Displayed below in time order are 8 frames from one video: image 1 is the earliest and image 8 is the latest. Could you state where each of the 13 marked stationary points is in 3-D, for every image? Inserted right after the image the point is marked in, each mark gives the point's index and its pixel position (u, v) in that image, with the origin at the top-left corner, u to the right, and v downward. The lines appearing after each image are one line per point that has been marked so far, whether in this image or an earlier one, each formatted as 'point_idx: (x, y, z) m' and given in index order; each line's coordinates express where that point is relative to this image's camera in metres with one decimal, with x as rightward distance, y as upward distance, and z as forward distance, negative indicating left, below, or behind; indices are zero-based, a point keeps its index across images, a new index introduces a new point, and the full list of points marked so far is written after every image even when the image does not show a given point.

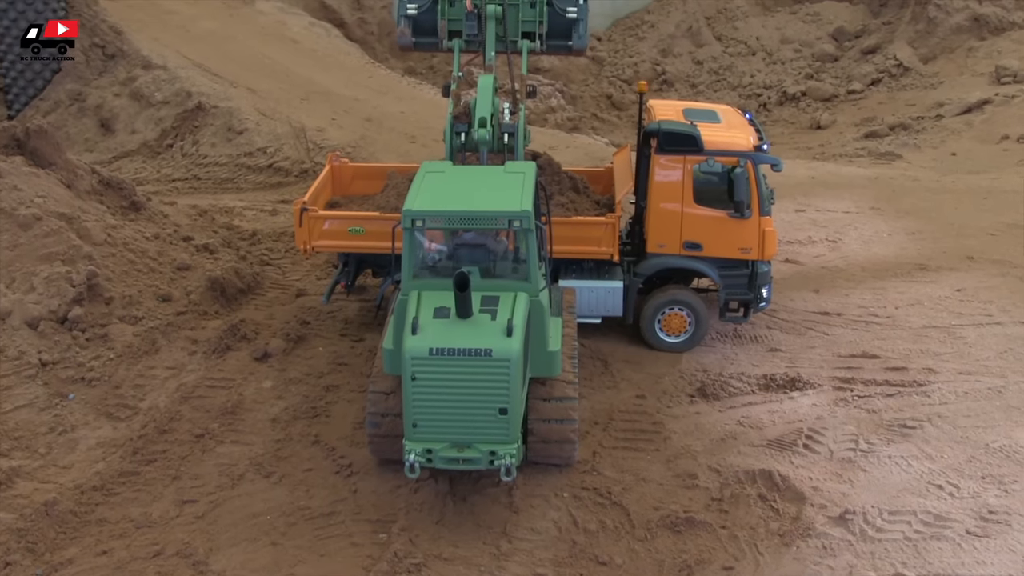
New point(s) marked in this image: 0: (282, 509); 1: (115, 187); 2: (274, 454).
0: (-1.5, -1.3, +6.4) m
1: (-3.6, +0.7, +9.7) m
2: (-1.7, -1.1, +7.0) m
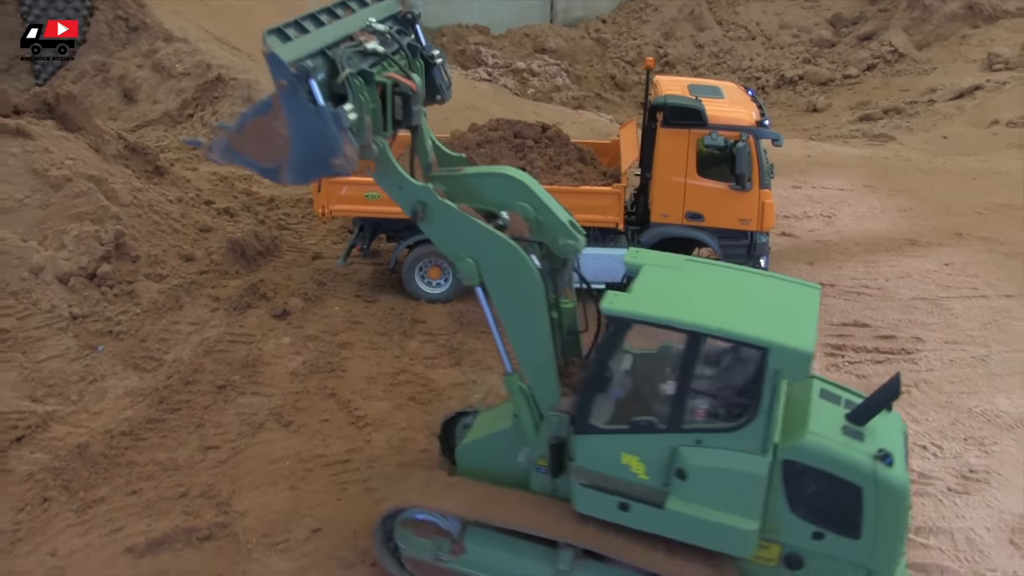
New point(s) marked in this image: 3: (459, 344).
0: (-1.5, -1.1, +6.9) m
1: (-3.5, +1.2, +10.1) m
2: (-1.6, -0.8, +7.5) m
3: (-0.5, -0.5, +8.7) m
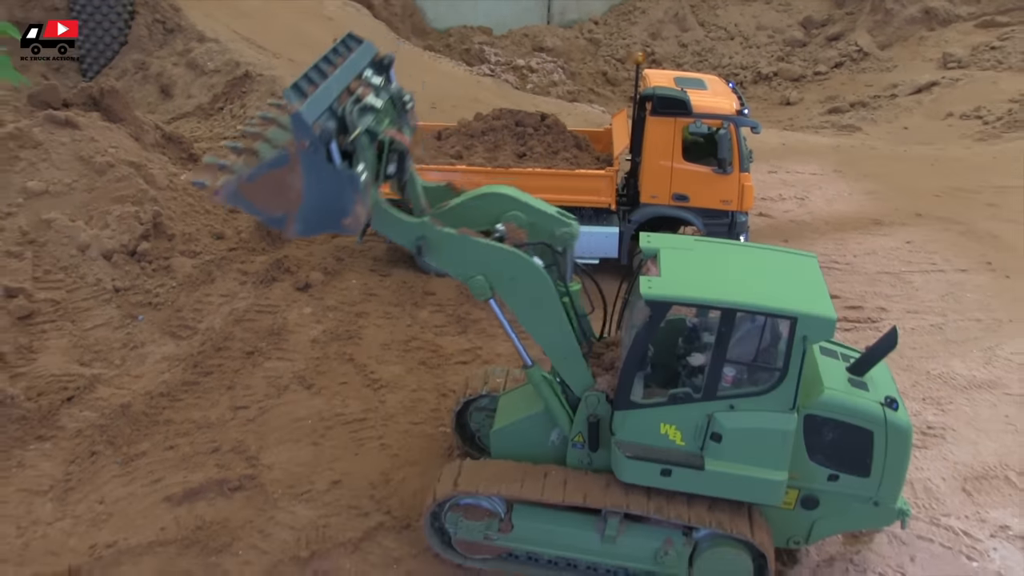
0: (-1.5, -1.0, +7.7) m
1: (-3.5, +1.5, +10.9) m
2: (-1.6, -0.7, +8.4) m
3: (-0.5, -0.2, +9.6) m
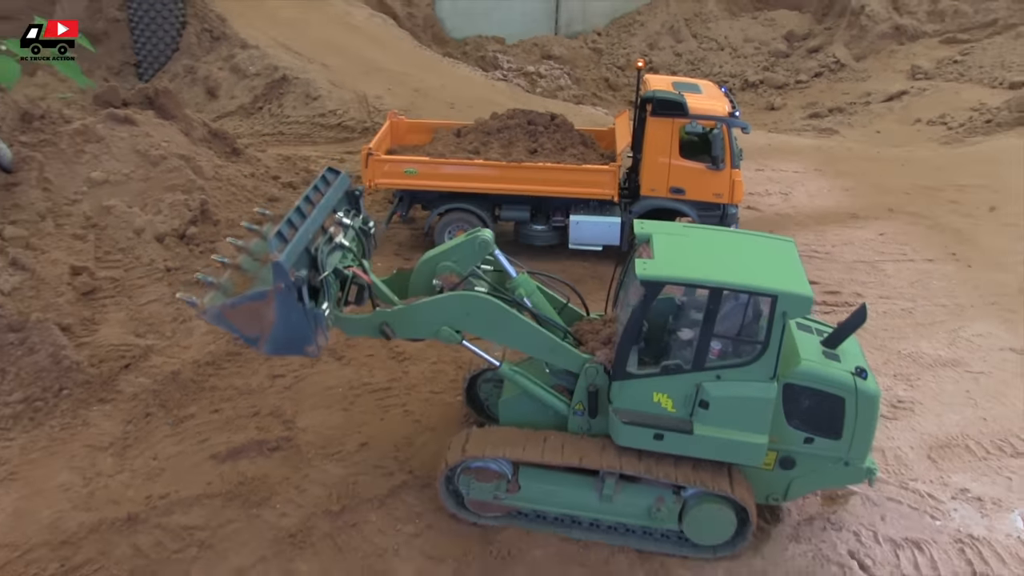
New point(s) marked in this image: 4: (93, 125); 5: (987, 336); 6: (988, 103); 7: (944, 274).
0: (-1.4, -0.8, +8.8) m
1: (-3.3, +1.7, +11.9) m
2: (-1.6, -0.5, +9.4) m
3: (-0.3, 0.0, +10.5) m
4: (-4.3, +1.7, +10.7) m
5: (+4.6, -0.5, +10.1) m
6: (+7.8, +2.9, +16.8) m
7: (+4.7, +0.2, +11.3) m
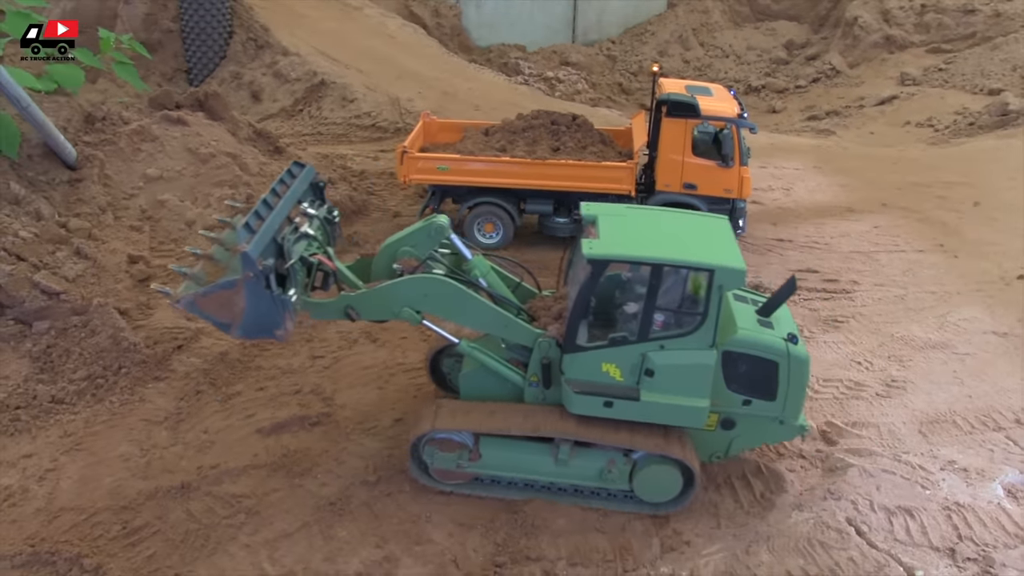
0: (-1.2, -0.7, +9.6) m
1: (-3.1, +1.9, +12.7) m
2: (-1.3, -0.4, +10.2) m
3: (-0.1, +0.1, +11.4) m
4: (-4.1, +1.8, +11.5) m
5: (+4.9, -0.3, +10.8) m
6: (+8.1, +3.2, +17.4) m
7: (+4.9, +0.3, +12.0) m
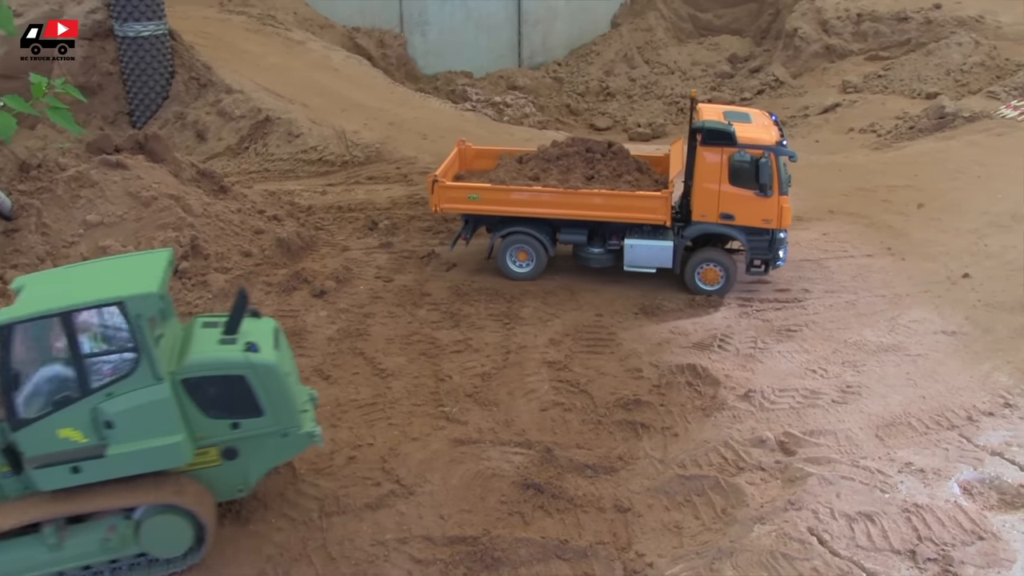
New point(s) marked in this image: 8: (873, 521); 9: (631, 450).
0: (-1.5, -1.0, +9.4) m
1: (-3.7, +1.4, +12.4) m
2: (-1.7, -0.7, +10.0) m
3: (-0.6, -0.2, +11.2) m
4: (-4.6, +1.3, +11.1) m
5: (+4.4, -0.3, +11.1) m
6: (+6.9, +3.1, +17.9) m
7: (+4.3, +0.3, +12.2) m
8: (+2.8, -1.8, +7.9) m
9: (+1.0, -1.4, +8.9) m
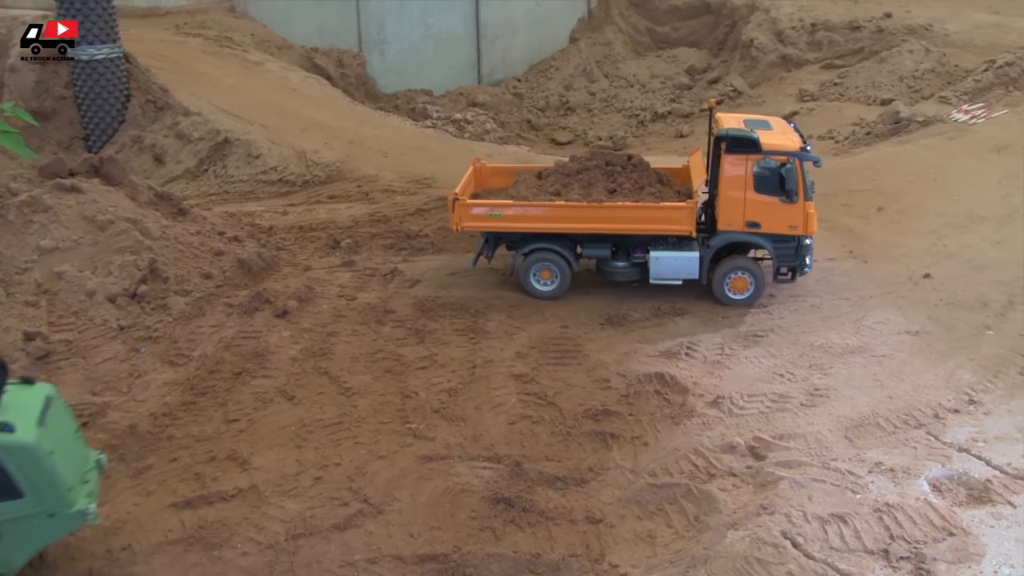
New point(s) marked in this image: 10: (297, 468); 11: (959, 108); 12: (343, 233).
0: (-1.8, -1.2, +9.3) m
1: (-4.2, +1.1, +12.2) m
2: (-2.0, -0.9, +9.9) m
3: (-1.0, -0.4, +11.2) m
4: (-5.0, +1.0, +10.9) m
5: (+4.0, -0.4, +11.2) m
6: (+6.2, +3.0, +18.2) m
7: (+3.9, +0.2, +12.4) m
8: (+2.6, -1.8, +7.9) m
9: (+0.8, -1.5, +8.9) m
10: (-1.6, -1.5, +8.7) m
11: (+7.7, +3.1, +17.7) m
12: (-2.2, +0.7, +13.3) m
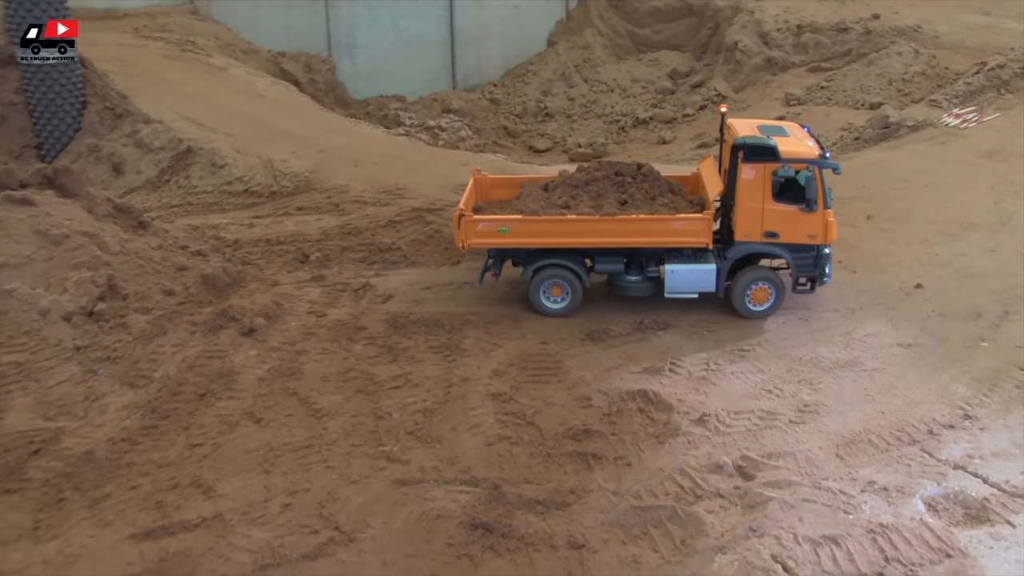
0: (-2.0, -1.3, +8.8) m
1: (-4.5, +0.9, +11.7) m
2: (-2.2, -1.1, +9.4) m
3: (-1.2, -0.6, +10.7) m
4: (-5.3, +0.8, +10.4) m
5: (+3.8, -0.5, +10.8) m
6: (+5.8, +2.7, +18.0) m
7: (+3.6, 0.0, +12.0) m
8: (+2.4, -1.9, +7.5) m
9: (+0.6, -1.6, +8.4) m
10: (-1.8, -1.6, +8.2) m
11: (+7.3, +2.9, +17.6) m
12: (-2.5, +0.5, +12.8) m
